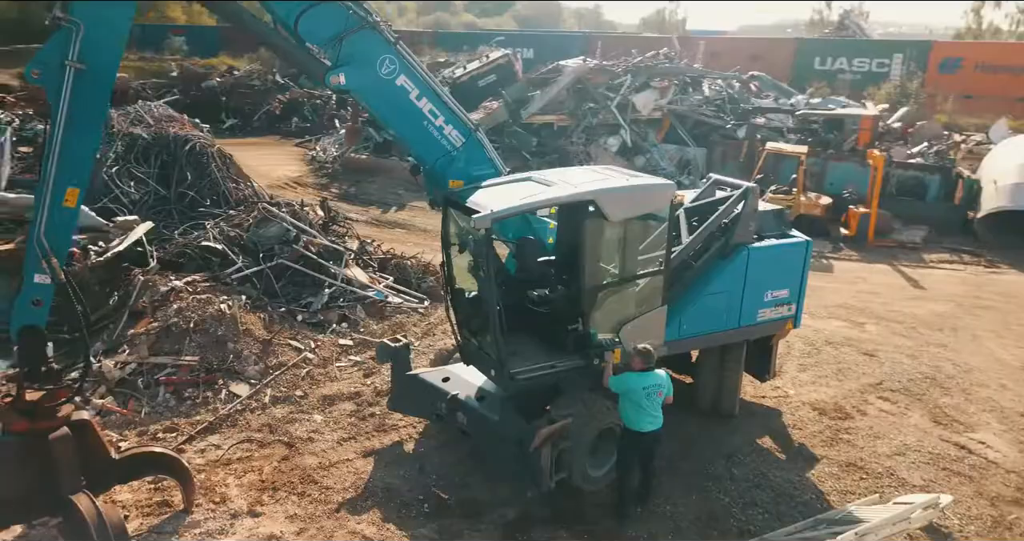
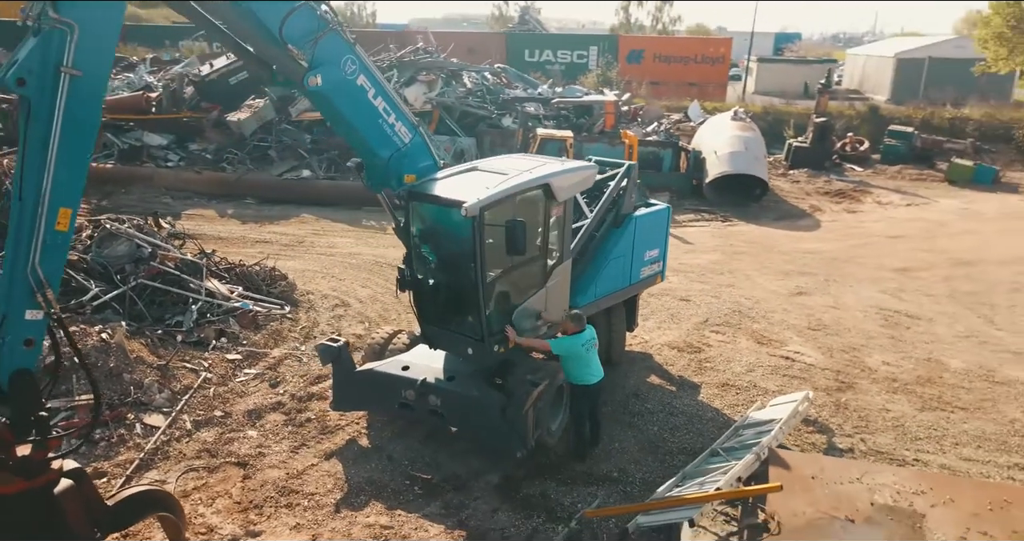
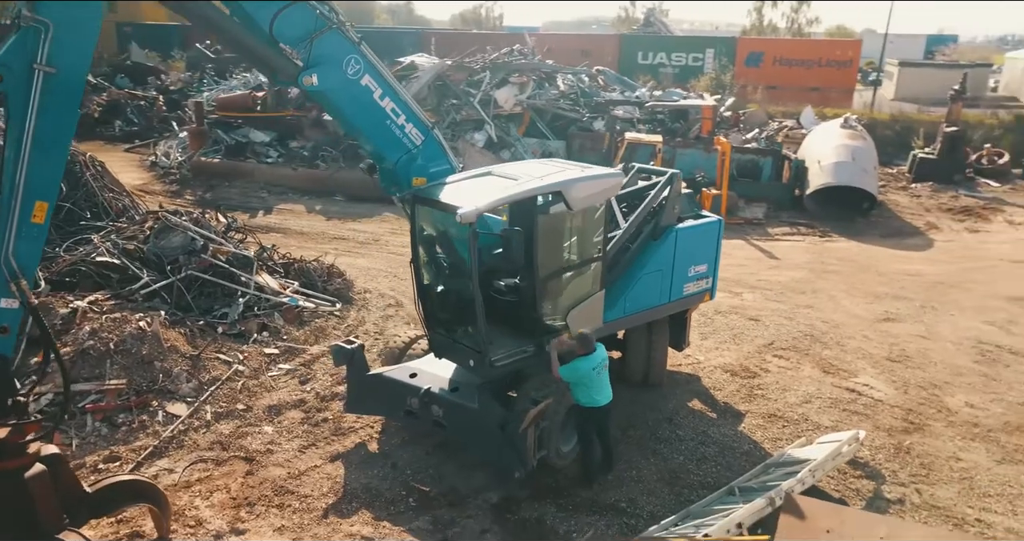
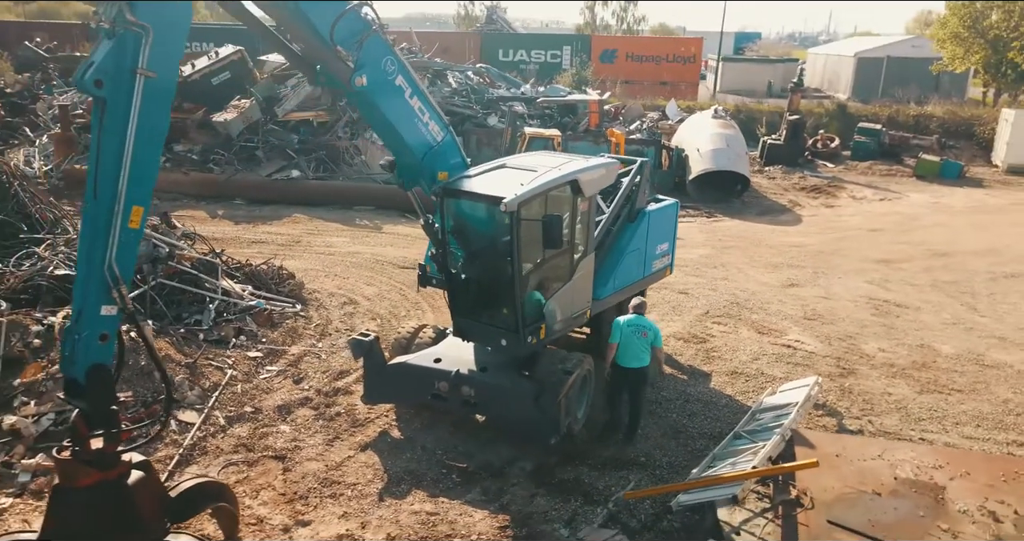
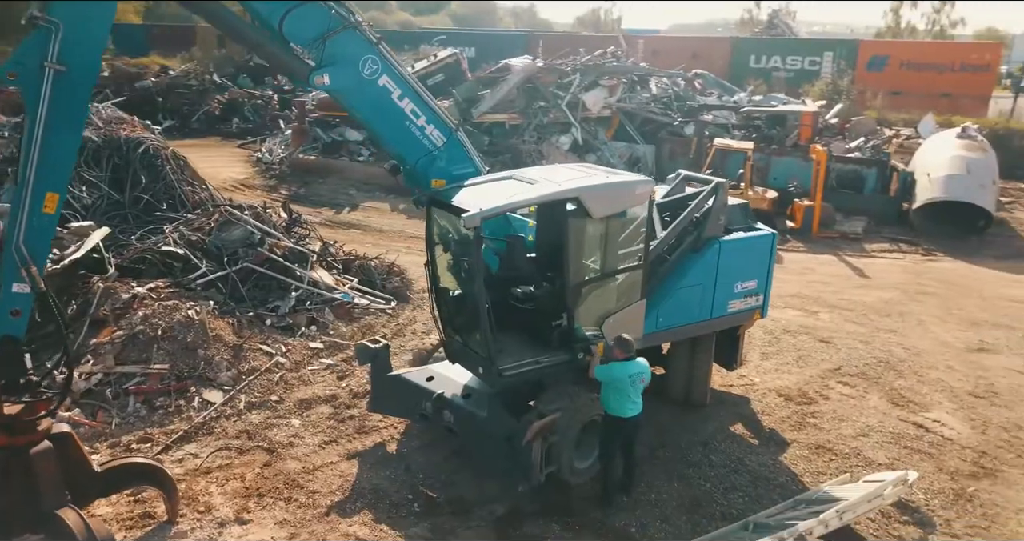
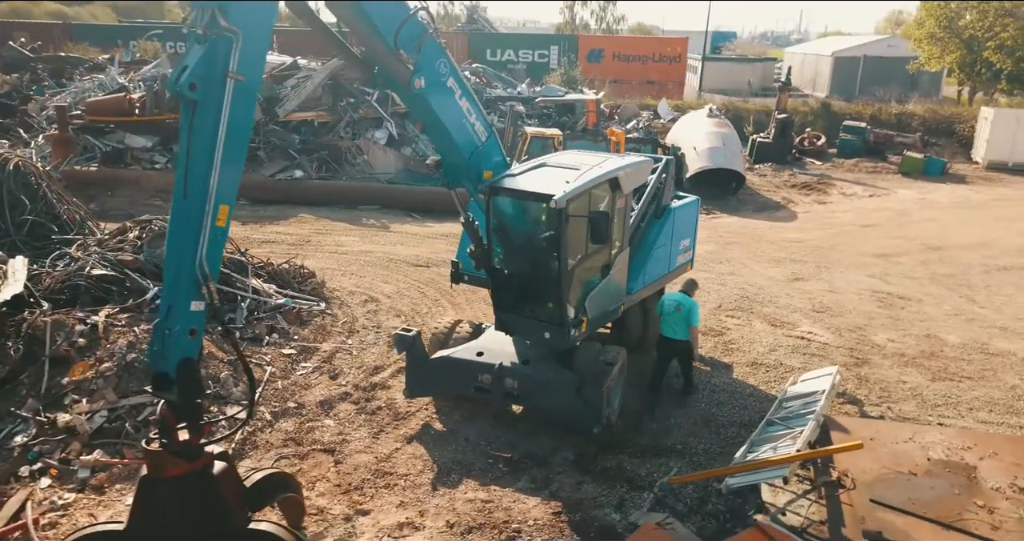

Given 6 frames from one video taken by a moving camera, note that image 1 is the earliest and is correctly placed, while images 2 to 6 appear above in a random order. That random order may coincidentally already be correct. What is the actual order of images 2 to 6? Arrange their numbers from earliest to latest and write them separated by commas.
5, 3, 2, 4, 6
